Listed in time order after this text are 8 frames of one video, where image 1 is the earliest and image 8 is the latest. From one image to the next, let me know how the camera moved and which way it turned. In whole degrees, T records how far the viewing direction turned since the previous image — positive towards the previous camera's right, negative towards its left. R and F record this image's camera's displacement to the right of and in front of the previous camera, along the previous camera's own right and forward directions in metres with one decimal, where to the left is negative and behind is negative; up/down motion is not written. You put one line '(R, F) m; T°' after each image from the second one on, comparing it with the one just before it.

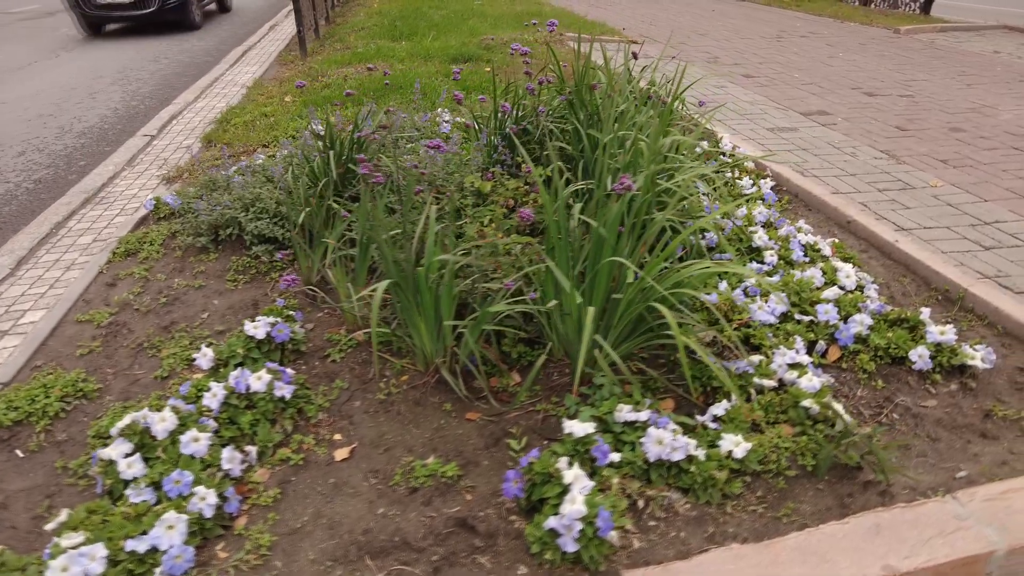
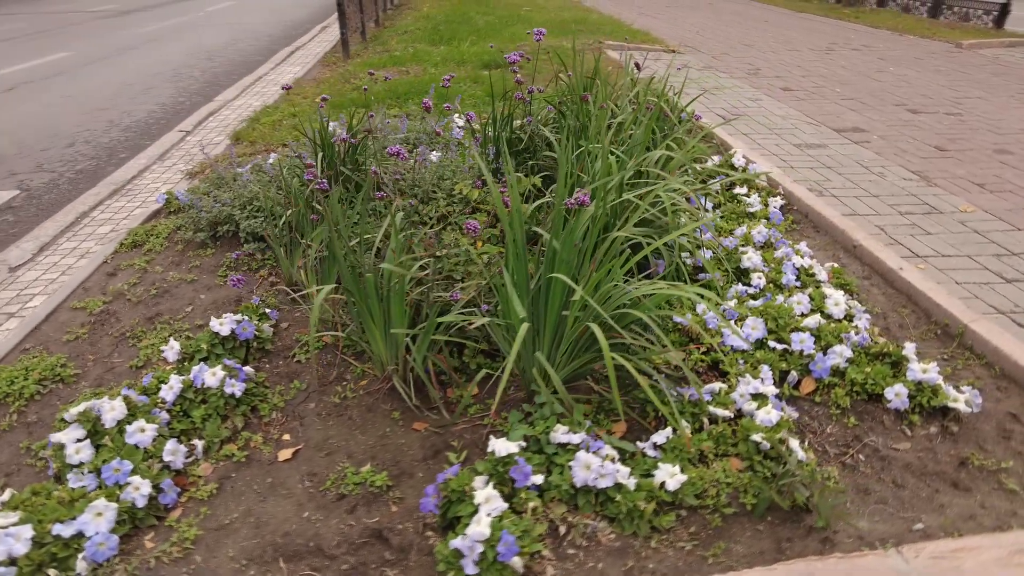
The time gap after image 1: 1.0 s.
(+0.4, +0.1) m; -5°
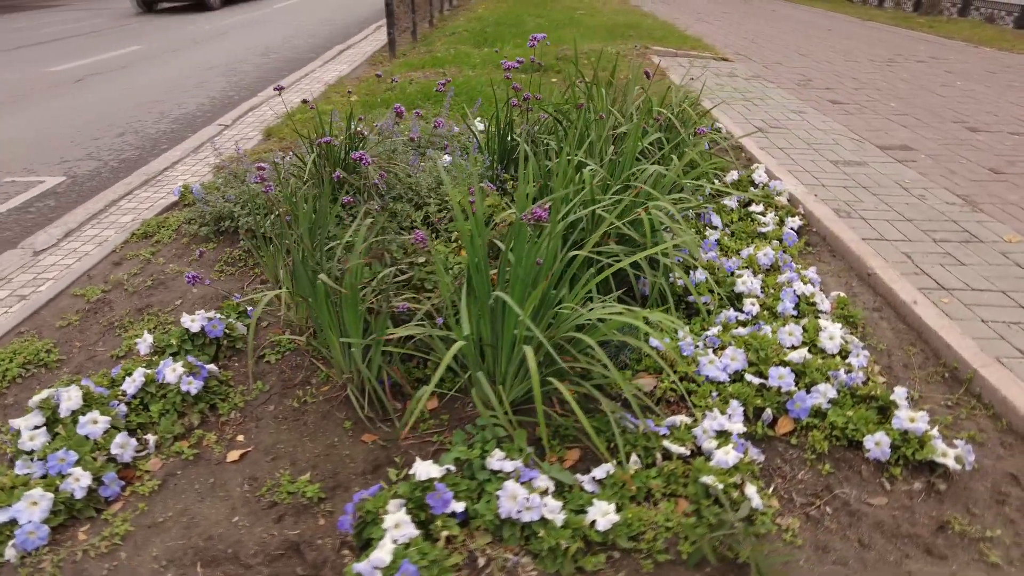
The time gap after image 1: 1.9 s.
(+0.4, +0.1) m; -5°
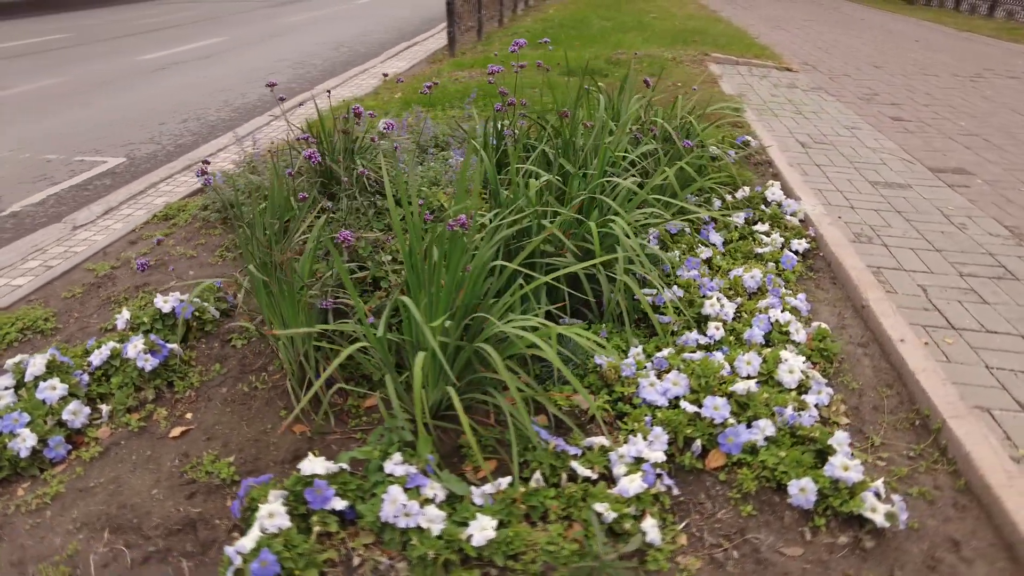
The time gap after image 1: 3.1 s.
(+0.6, +0.1) m; -7°
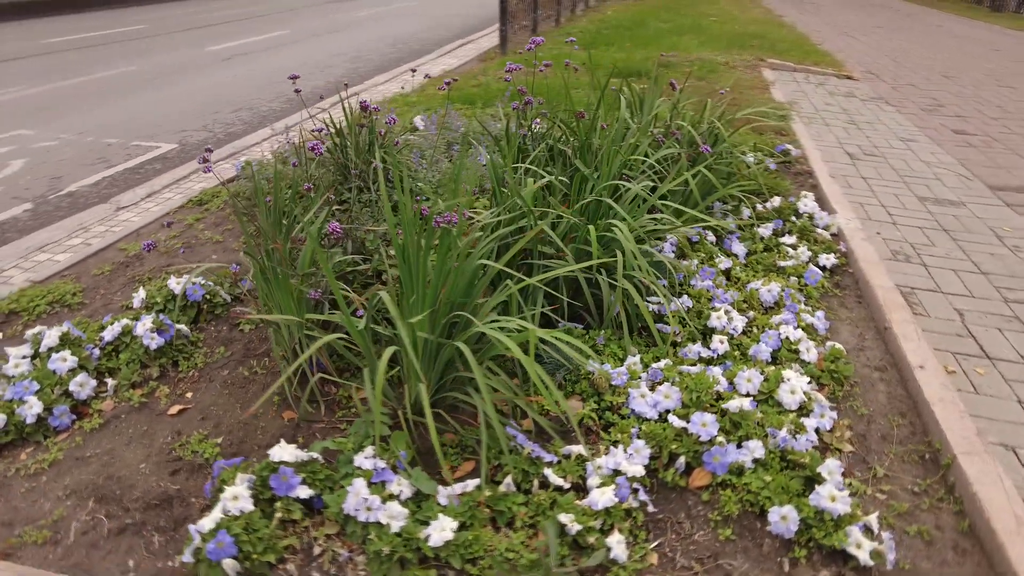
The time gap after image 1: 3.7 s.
(+0.2, 0.0) m; -5°
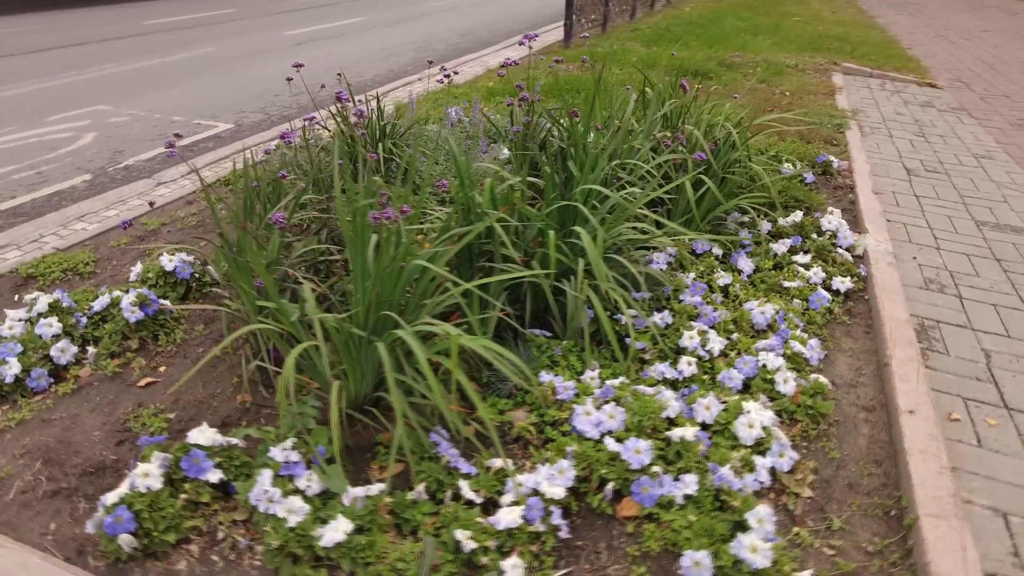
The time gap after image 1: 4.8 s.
(+0.5, +0.1) m; -7°
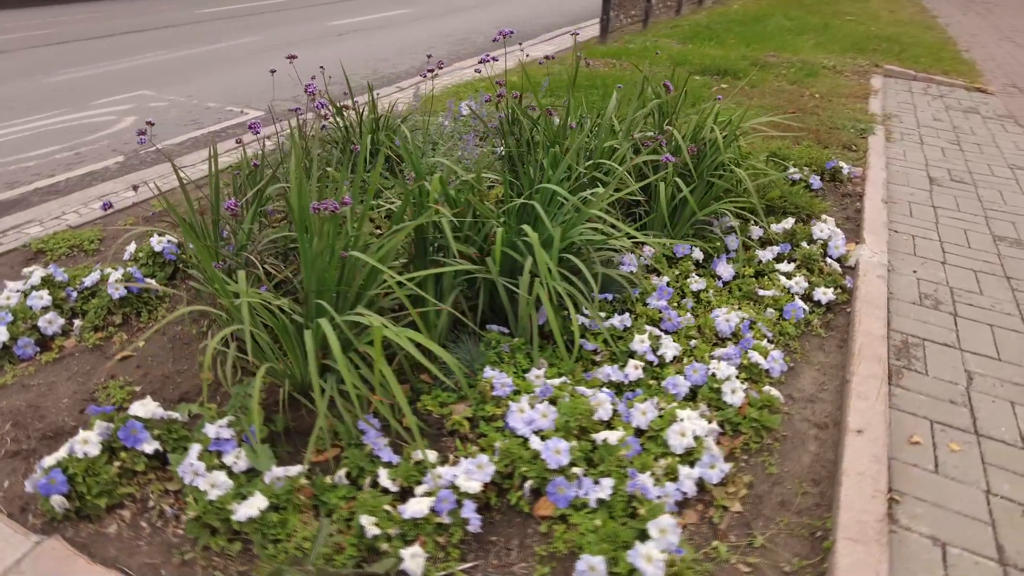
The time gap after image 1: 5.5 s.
(+0.4, 0.0) m; -4°
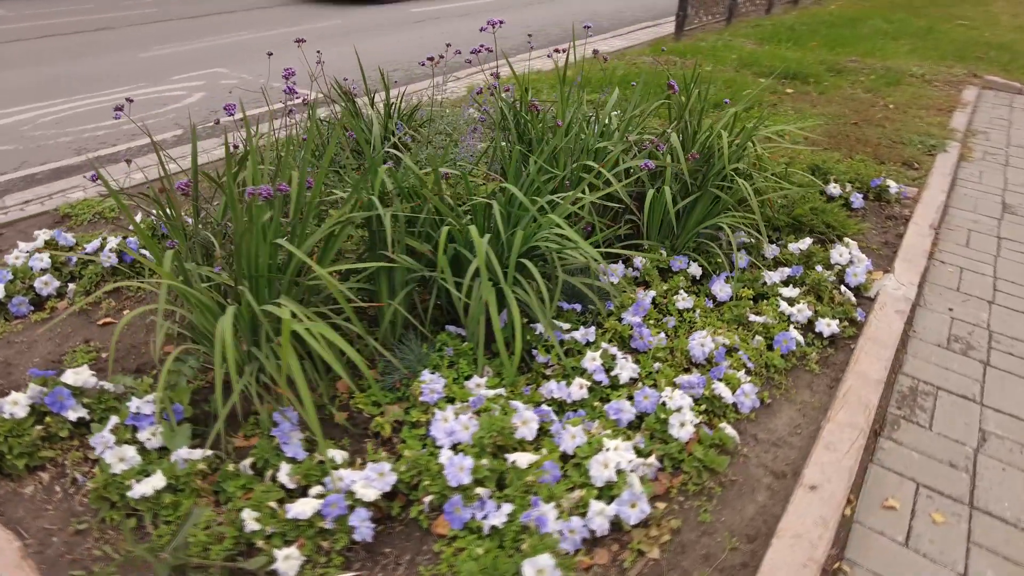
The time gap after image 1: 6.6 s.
(+0.5, +0.2) m; -7°
